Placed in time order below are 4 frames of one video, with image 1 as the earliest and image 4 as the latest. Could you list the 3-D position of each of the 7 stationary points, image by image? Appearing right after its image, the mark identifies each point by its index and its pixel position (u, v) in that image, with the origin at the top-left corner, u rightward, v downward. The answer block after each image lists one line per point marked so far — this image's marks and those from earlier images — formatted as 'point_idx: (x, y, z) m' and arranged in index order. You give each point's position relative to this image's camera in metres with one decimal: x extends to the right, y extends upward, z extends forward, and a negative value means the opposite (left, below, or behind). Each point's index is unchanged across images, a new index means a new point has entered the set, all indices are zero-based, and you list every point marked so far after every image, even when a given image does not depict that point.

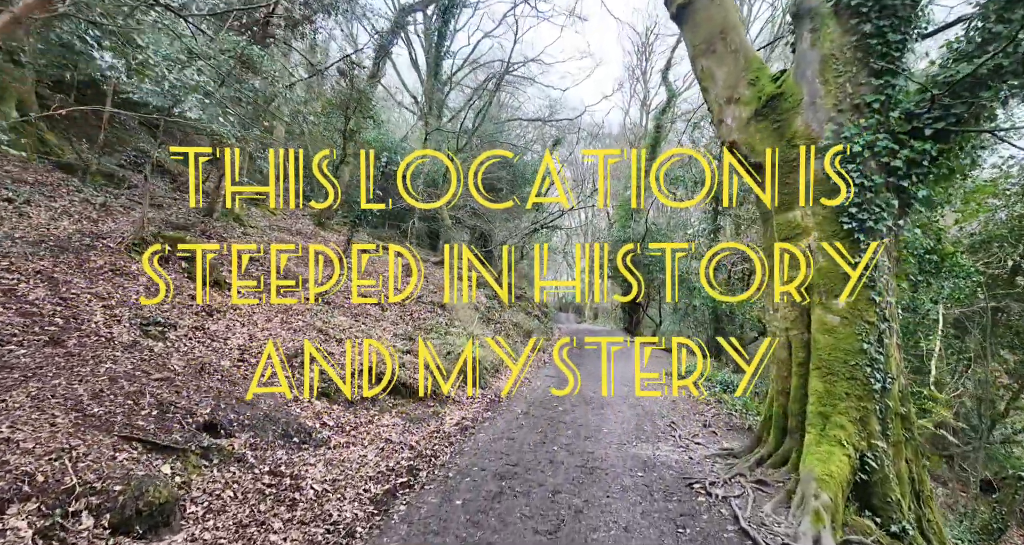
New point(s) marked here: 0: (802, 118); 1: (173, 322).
0: (+2.6, +1.4, +4.9) m
1: (-3.9, -0.6, +6.2) m
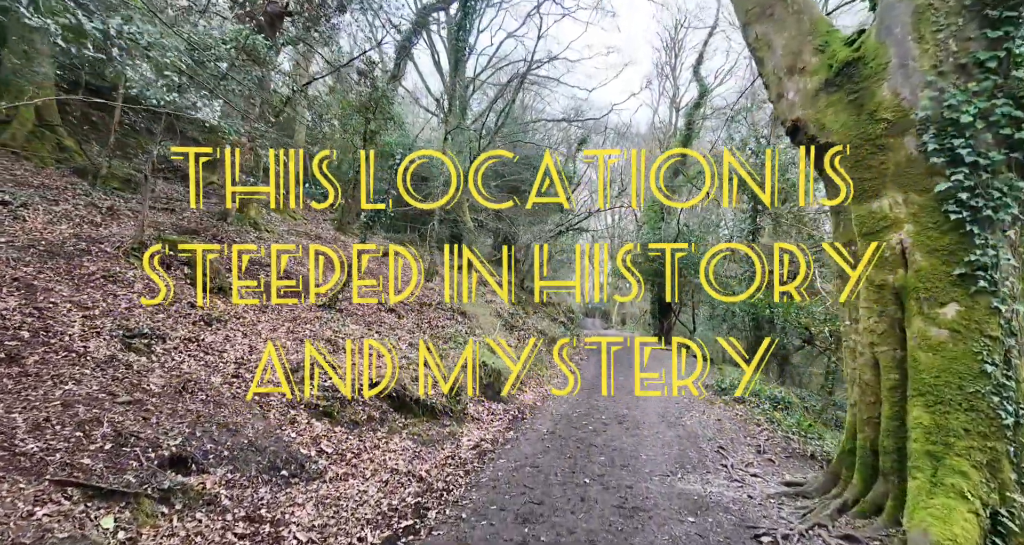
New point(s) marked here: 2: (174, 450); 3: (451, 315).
0: (+2.8, +1.4, +4.0) m
1: (-3.6, -0.6, +5.6) m
2: (-2.7, -1.4, +4.4) m
3: (-1.4, -0.9, +12.0) m
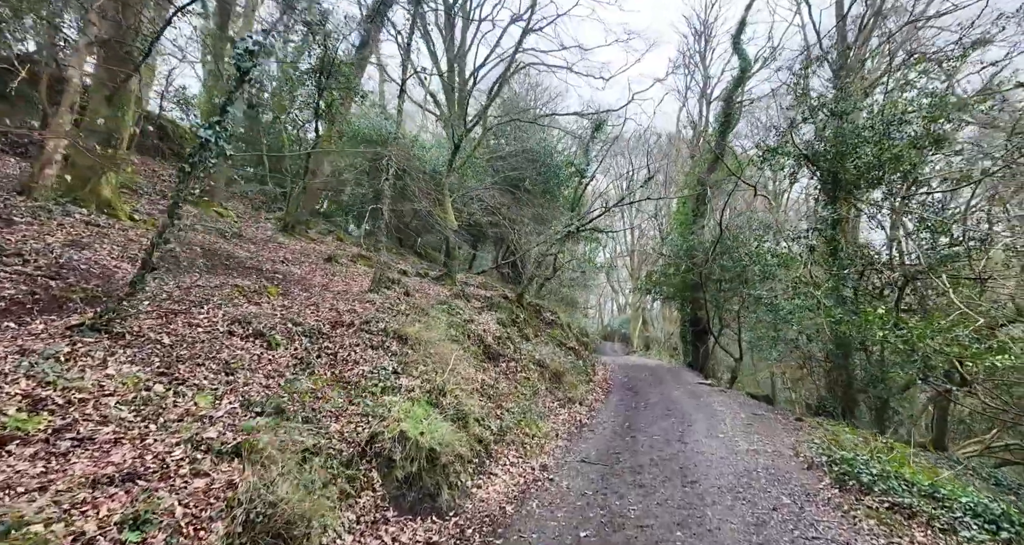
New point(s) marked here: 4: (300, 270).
0: (+2.1, +1.7, -0.5) m
1: (-4.3, -0.4, +1.3) m
2: (-3.4, -1.1, 0.0) m
3: (-1.8, -1.0, +7.5) m
4: (-4.2, +0.1, +10.7) m
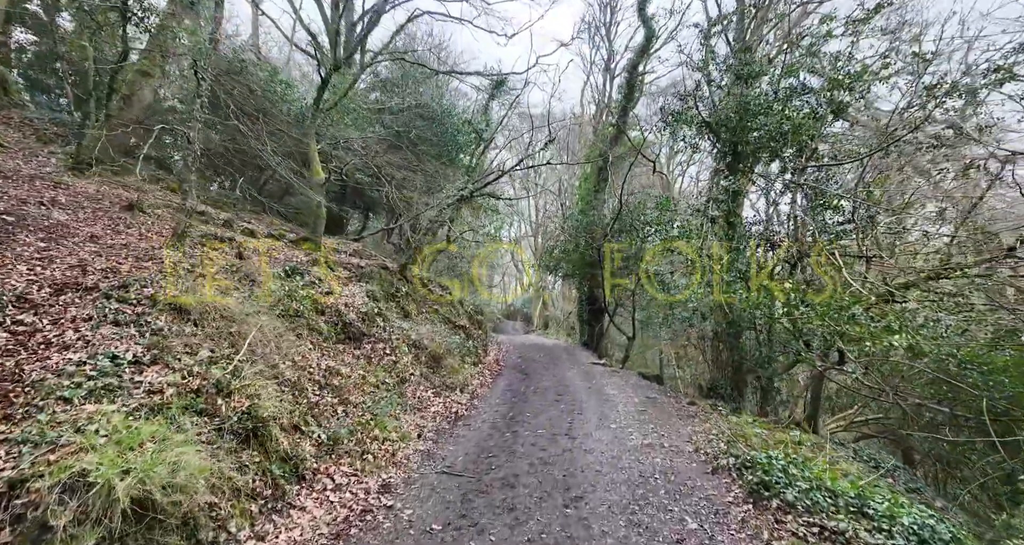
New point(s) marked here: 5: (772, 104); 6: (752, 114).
0: (+1.8, +1.9, -2.2) m
1: (-4.8, -0.1, -1.5) m
2: (-3.7, -0.9, -2.6) m
3: (-3.5, -0.4, +5.1) m
4: (-6.4, +0.8, +7.8) m
5: (+6.3, +4.0, +13.0) m
6: (+6.0, +3.9, +13.3) m
